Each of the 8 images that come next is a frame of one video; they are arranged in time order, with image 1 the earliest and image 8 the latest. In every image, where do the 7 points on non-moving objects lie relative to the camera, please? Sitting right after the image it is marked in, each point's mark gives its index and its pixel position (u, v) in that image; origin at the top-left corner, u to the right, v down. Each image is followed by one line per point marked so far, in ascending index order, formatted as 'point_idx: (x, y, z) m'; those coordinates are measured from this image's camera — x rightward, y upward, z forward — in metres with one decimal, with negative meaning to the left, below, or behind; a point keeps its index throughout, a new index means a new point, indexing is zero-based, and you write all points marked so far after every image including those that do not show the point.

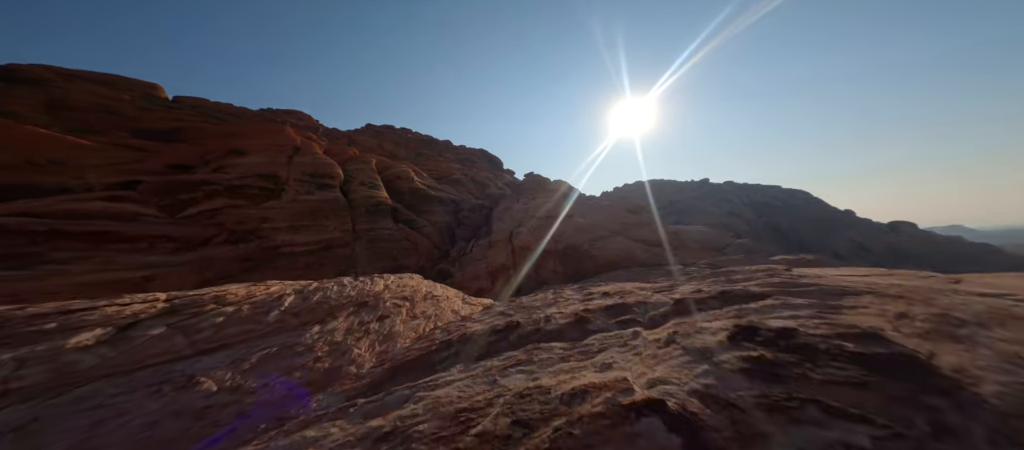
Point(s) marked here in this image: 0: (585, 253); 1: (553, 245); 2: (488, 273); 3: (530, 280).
0: (+4.1, -1.6, +18.8) m
1: (+2.1, -1.1, +18.5) m
2: (-1.2, -2.3, +17.2) m
3: (+0.9, -2.8, +17.6) m
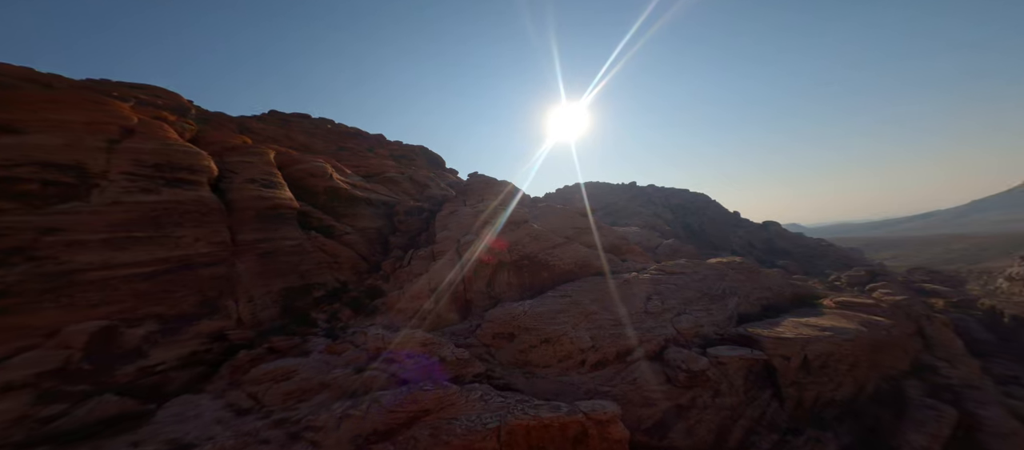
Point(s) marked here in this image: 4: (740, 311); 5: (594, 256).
0: (+1.6, -1.8, +16.8) m
1: (-0.3, -1.4, +16.2) m
2: (-3.4, -2.6, +14.3) m
3: (-1.4, -3.0, +15.1) m
4: (+10.6, -4.0, +16.9) m
5: (+4.9, -1.9, +19.9) m
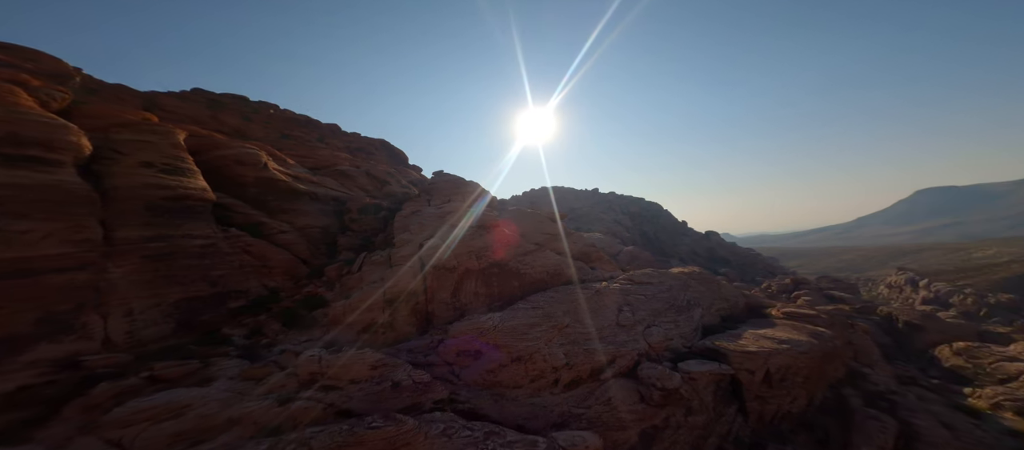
0: (+0.1, -2.1, +15.7) m
1: (-1.6, -1.5, +14.8) m
2: (-4.5, -2.7, +12.6) m
3: (-2.6, -3.1, +13.6) m
4: (+9.0, -4.5, +16.8) m
5: (+3.1, -2.2, +19.1) m
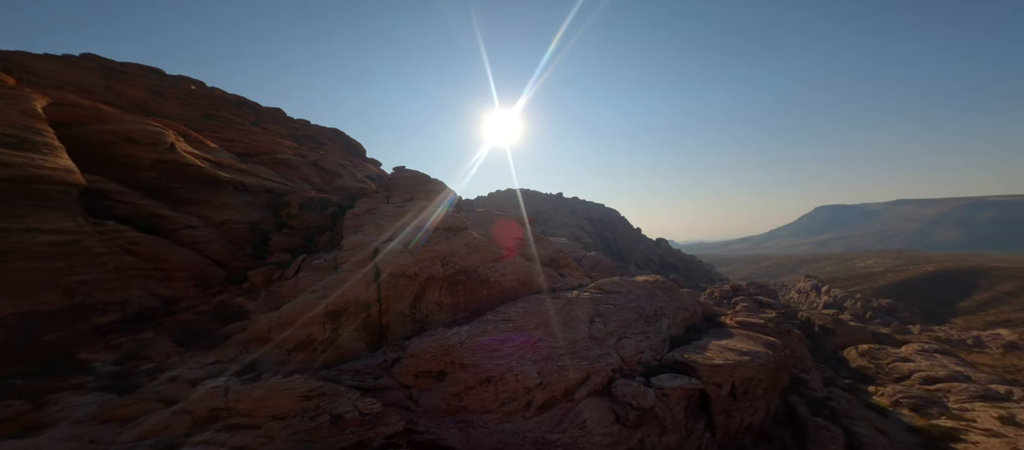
0: (-1.1, -2.2, +14.4) m
1: (-2.8, -1.6, +13.4) m
2: (-5.5, -2.6, +10.8) m
3: (-3.7, -3.2, +12.0) m
4: (+7.4, -5.0, +16.5) m
5: (+1.4, -2.5, +18.1) m
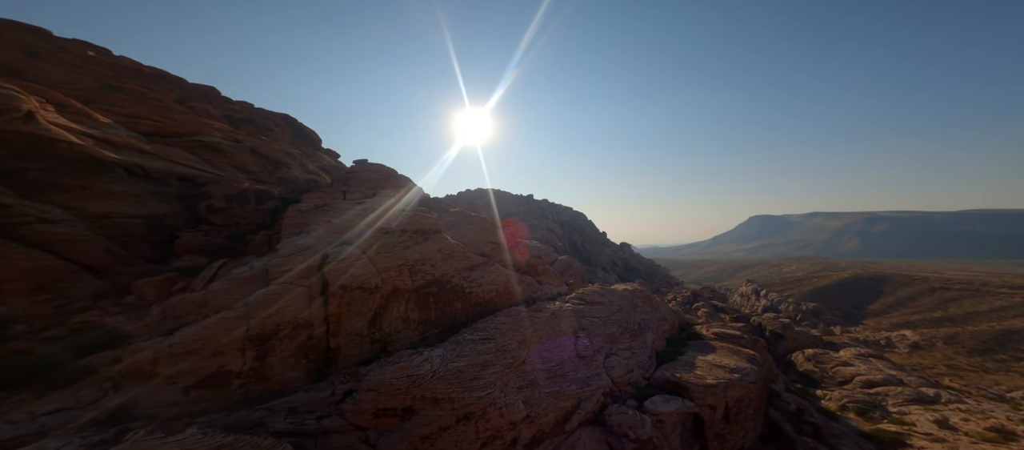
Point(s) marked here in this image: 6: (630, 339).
0: (-1.9, -2.3, +12.5) m
1: (-3.4, -1.6, +11.3) m
2: (-5.8, -2.6, +8.5) m
3: (-4.2, -3.2, +9.8) m
4: (+6.4, -5.3, +15.4) m
5: (+0.2, -2.6, +16.4) m
6: (+4.9, -4.7, +14.7) m
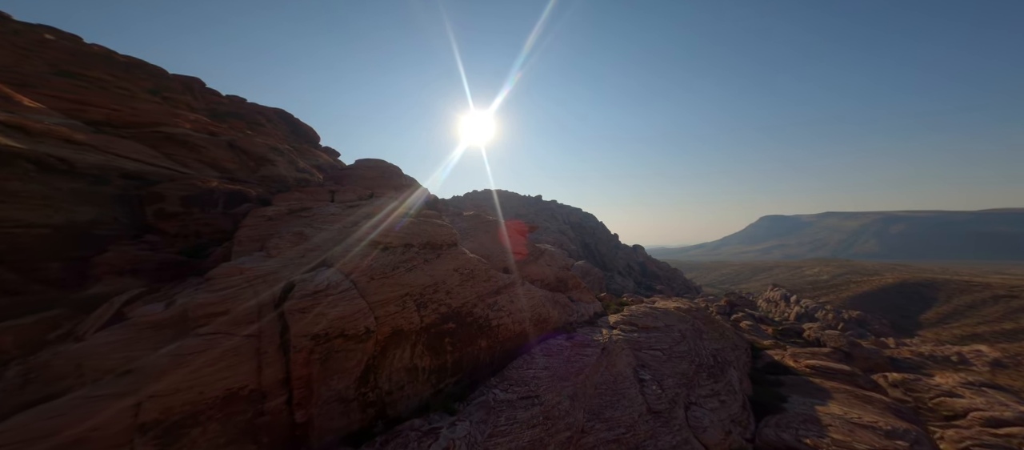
0: (-0.7, -2.5, +9.1) m
1: (-2.3, -1.8, +7.9) m
2: (-4.7, -2.8, +5.2) m
3: (-3.1, -3.4, +6.5) m
4: (+7.6, -5.4, +11.8) m
5: (+1.5, -2.8, +13.0) m
6: (+6.2, -4.9, +11.2) m
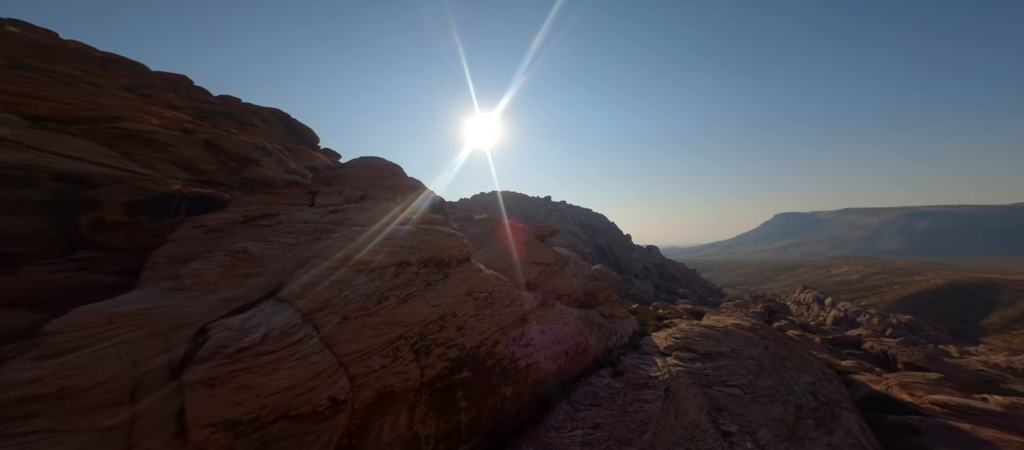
0: (0.0, -2.6, +6.5) m
1: (-1.6, -2.0, +5.4) m
2: (-4.2, -3.0, +2.7) m
3: (-2.4, -3.5, +3.9) m
4: (+8.4, -5.4, +8.9) m
5: (+2.3, -2.9, +10.3) m
6: (+7.0, -4.8, +8.3) m
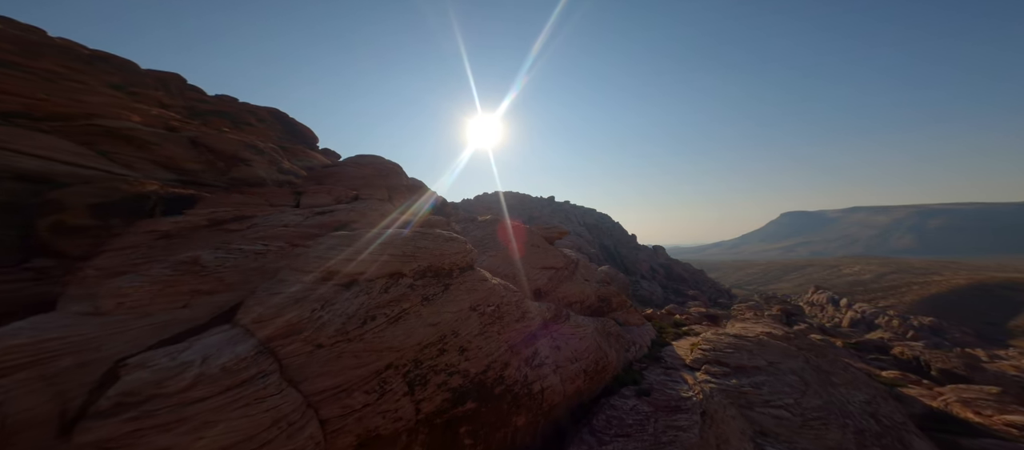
0: (+0.2, -2.6, +5.4) m
1: (-1.4, -2.0, +4.3) m
2: (-4.0, -3.0, +1.7) m
3: (-2.3, -3.6, +2.9) m
4: (+8.7, -5.4, +7.7) m
5: (+2.6, -3.0, +9.2) m
6: (+7.2, -4.8, +7.2) m
